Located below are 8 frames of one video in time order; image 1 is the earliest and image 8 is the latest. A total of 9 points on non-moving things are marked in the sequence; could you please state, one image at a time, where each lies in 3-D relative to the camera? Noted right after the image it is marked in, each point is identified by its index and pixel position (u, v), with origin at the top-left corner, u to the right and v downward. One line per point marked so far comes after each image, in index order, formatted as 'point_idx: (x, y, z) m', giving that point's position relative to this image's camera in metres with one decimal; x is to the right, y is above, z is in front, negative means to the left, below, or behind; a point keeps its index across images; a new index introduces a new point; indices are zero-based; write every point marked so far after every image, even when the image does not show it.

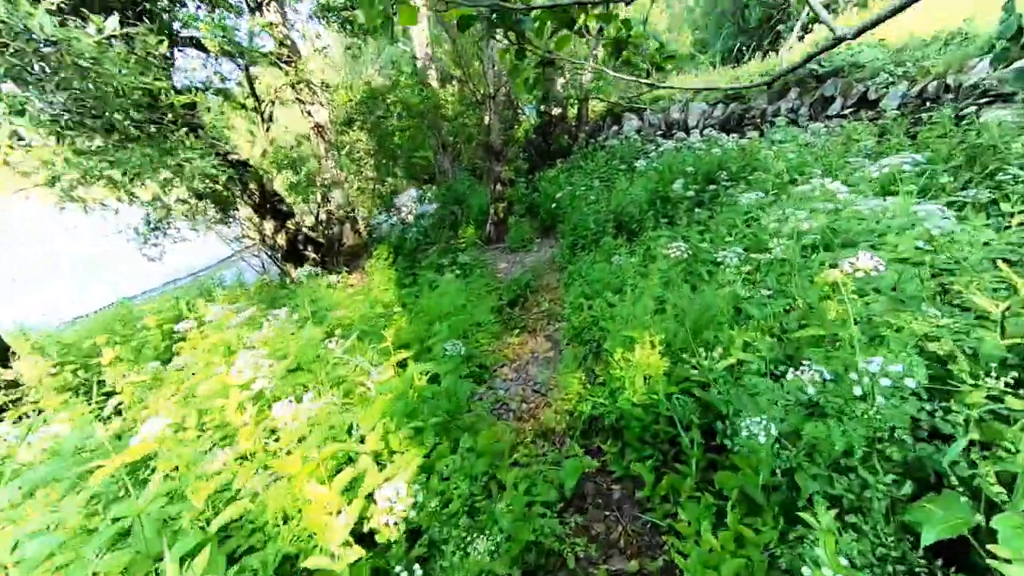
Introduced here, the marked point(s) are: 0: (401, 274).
0: (-1.6, +0.2, +6.5) m
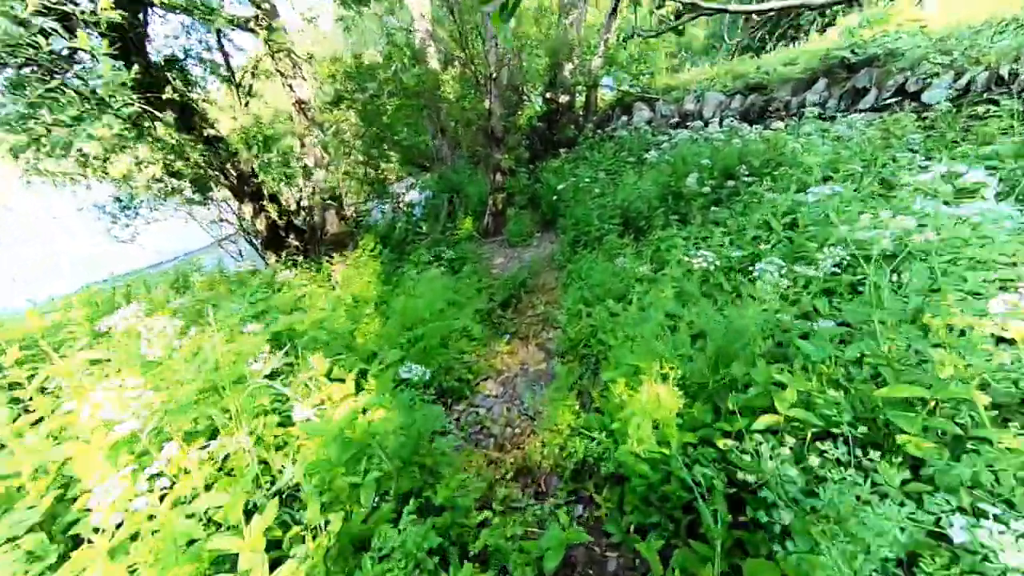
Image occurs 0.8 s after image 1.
0: (-1.7, +0.3, +6.0) m
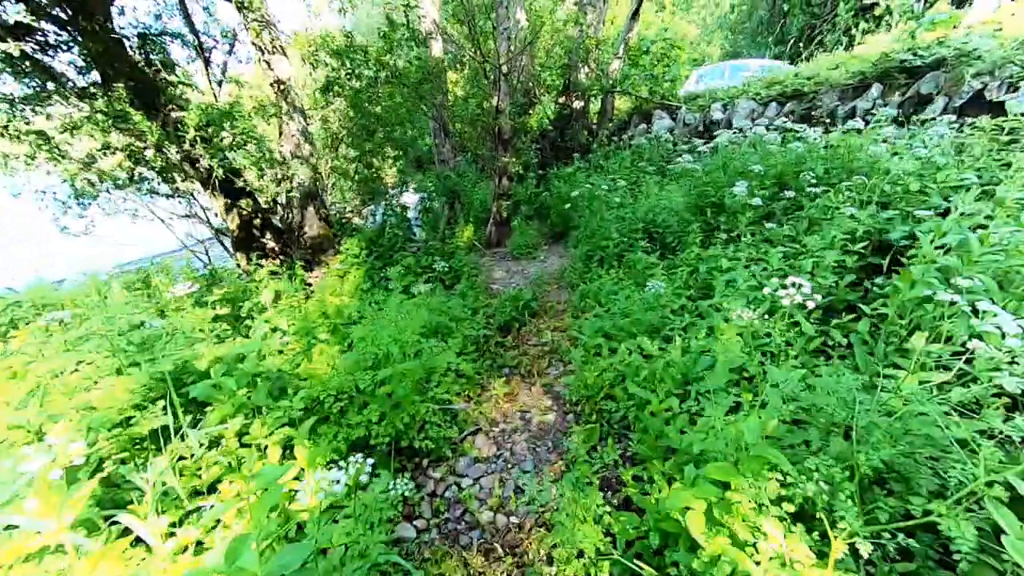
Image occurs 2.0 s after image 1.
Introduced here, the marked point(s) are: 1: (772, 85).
0: (-1.7, +0.1, +5.2) m
1: (+4.6, +3.6, +7.6) m
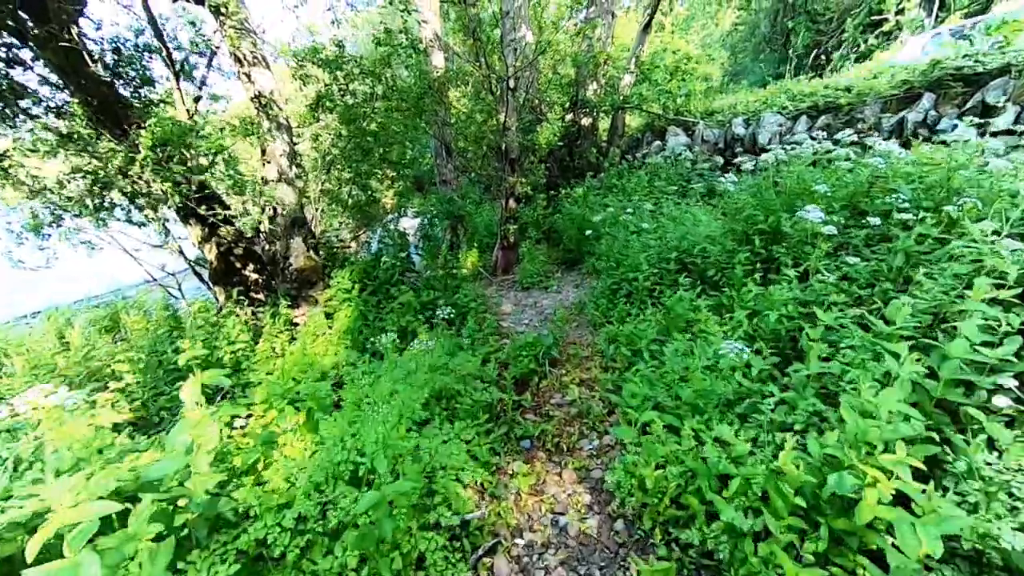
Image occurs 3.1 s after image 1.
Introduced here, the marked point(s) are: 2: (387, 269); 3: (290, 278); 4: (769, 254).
0: (-1.5, -0.3, +4.6) m
1: (+4.8, +3.1, +7.0) m
2: (-1.5, +0.3, +5.2) m
3: (-2.6, +0.1, +5.0) m
4: (+2.1, +0.3, +3.4) m
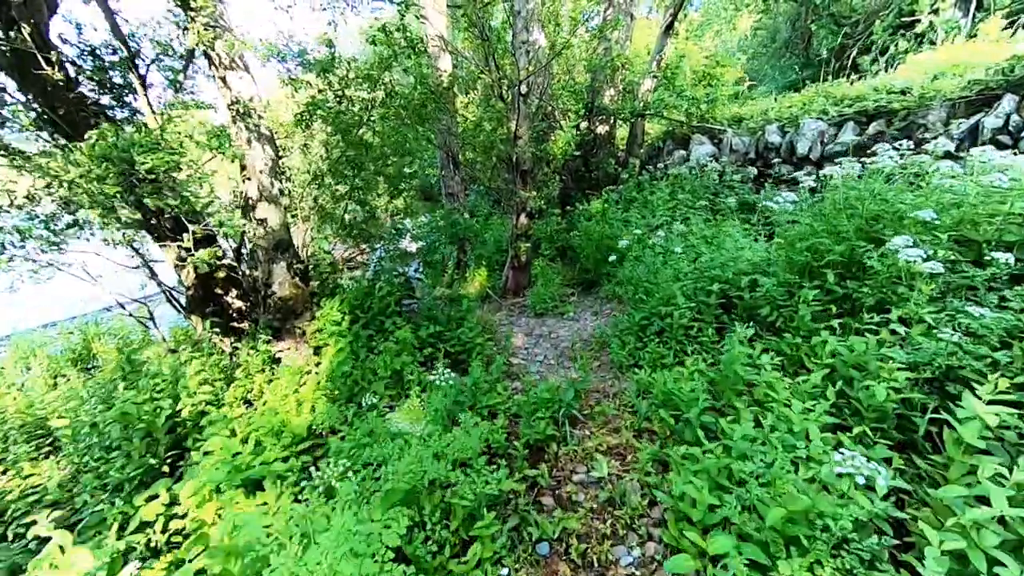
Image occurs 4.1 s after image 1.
0: (-1.4, -0.6, +4.0) m
1: (+4.9, +2.7, +6.3) m
2: (-1.4, -0.1, +4.6) m
3: (-2.5, -0.2, +4.4) m
4: (+2.2, 0.0, +2.8) m
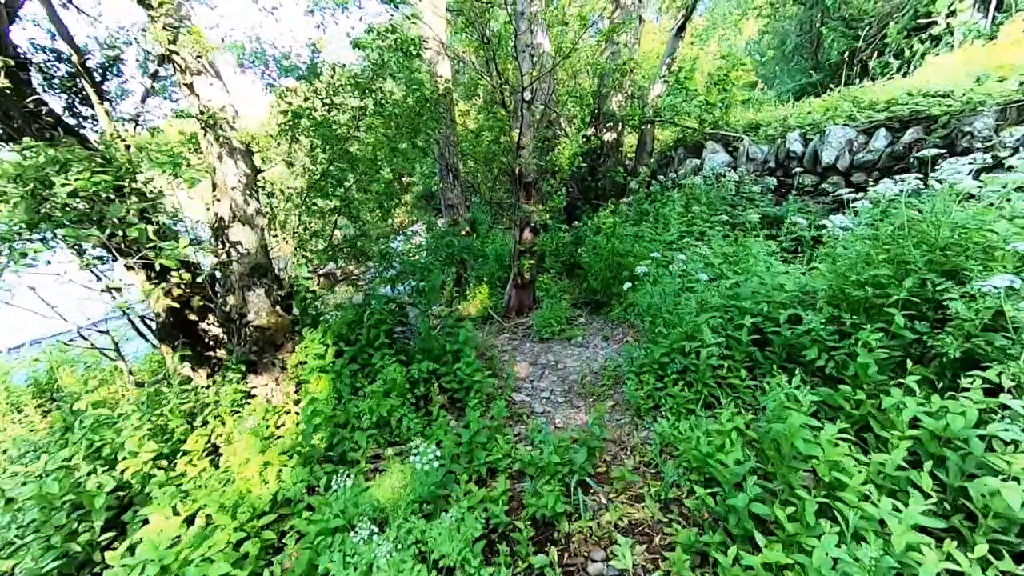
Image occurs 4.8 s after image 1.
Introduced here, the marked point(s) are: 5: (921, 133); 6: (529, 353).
0: (-1.4, -0.9, +3.5) m
1: (+5.0, +2.5, +5.9) m
2: (-1.4, -0.3, +4.1) m
3: (-2.5, -0.5, +4.0) m
4: (+2.2, -0.3, +2.3) m
5: (+4.9, +1.9, +5.1) m
6: (+0.2, -0.7, +4.9) m
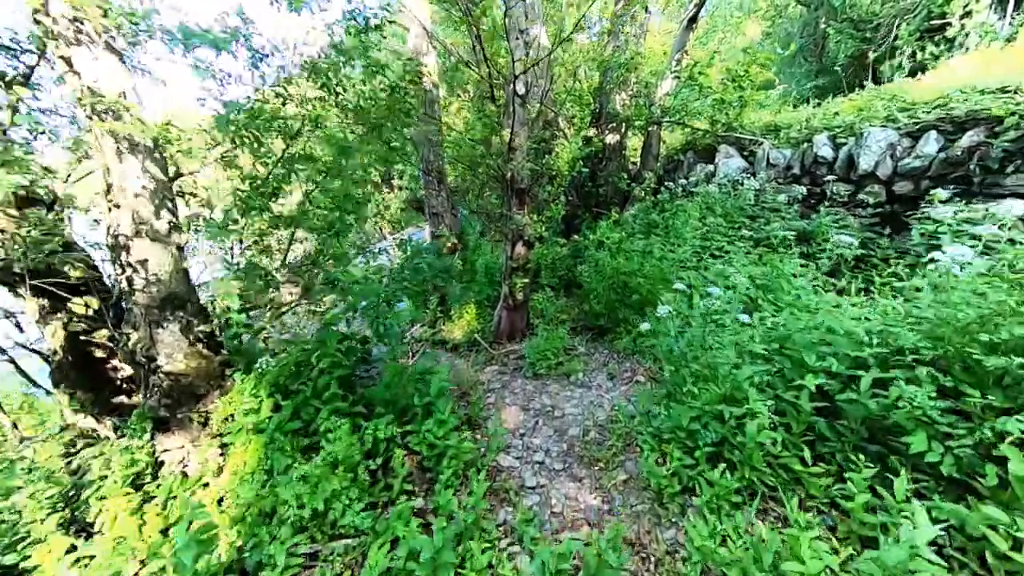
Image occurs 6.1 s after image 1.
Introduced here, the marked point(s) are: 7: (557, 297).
0: (-1.5, -1.1, +2.7) m
1: (+4.9, +2.2, +5.1) m
2: (-1.5, -0.6, +3.3) m
3: (-2.6, -0.7, +3.1) m
4: (+2.1, -0.5, +1.5) m
5: (+4.8, +1.6, +4.4) m
6: (+0.1, -1.0, +4.1) m
7: (+0.6, -0.1, +5.5) m
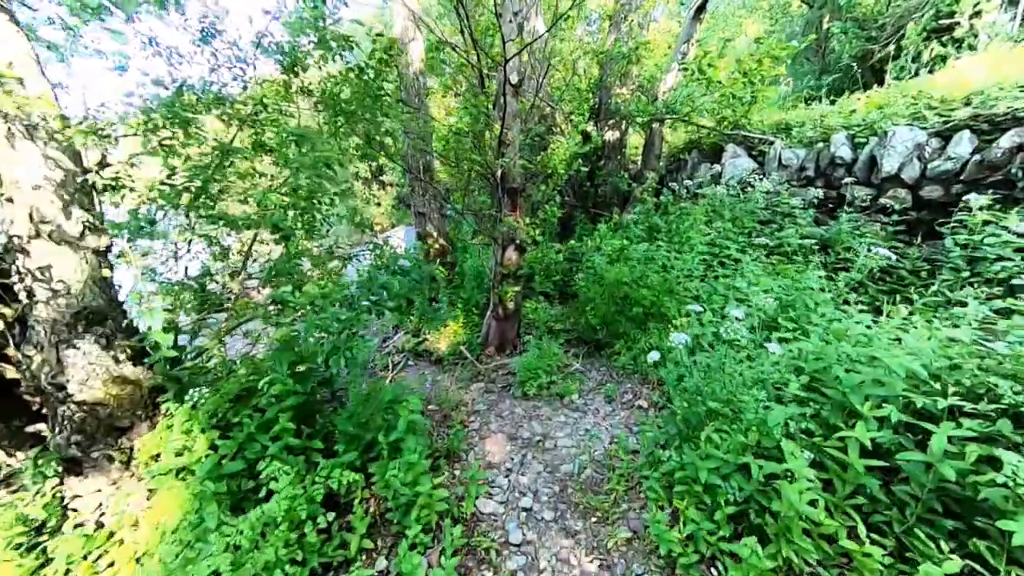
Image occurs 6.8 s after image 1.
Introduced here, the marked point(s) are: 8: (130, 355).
0: (-1.6, -1.2, +2.2) m
1: (+4.8, +2.0, +4.7) m
2: (-1.6, -0.7, +2.8) m
3: (-2.7, -0.8, +2.6) m
4: (+2.0, -0.7, +1.0) m
5: (+4.7, +1.4, +4.0) m
6: (0.0, -1.1, +3.6) m
7: (+0.5, -0.2, +5.0) m
8: (-2.5, -0.4, +2.8) m
